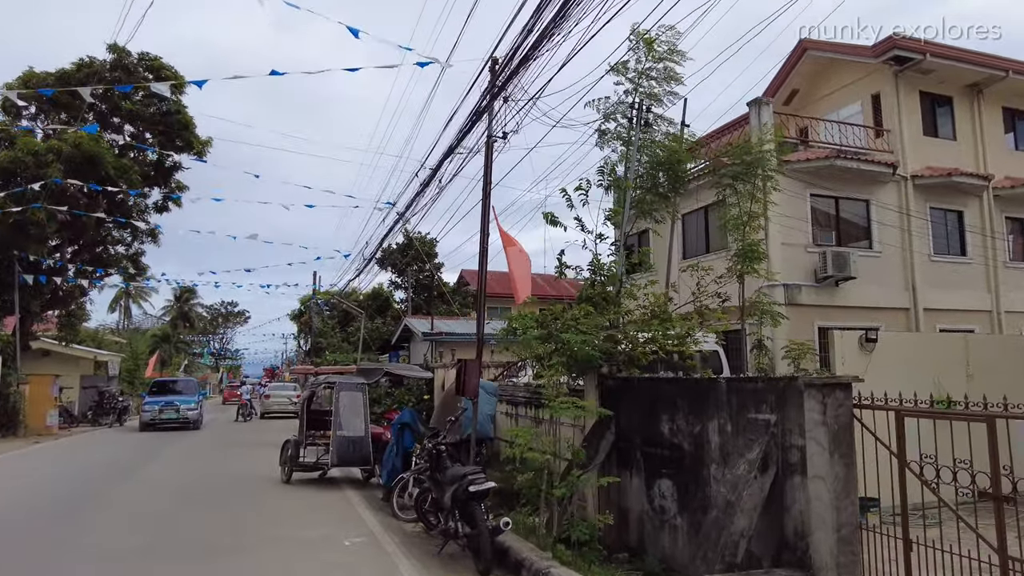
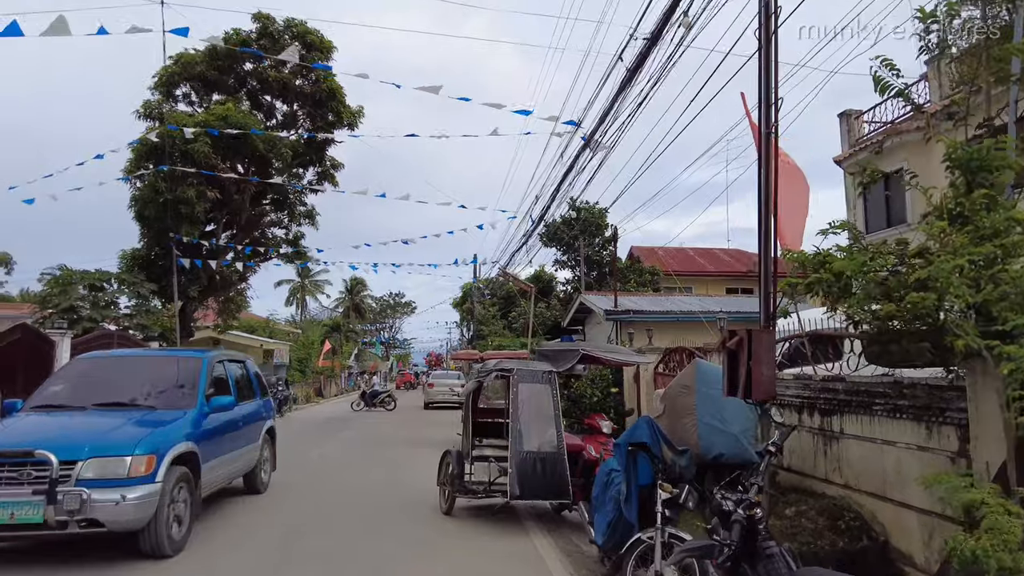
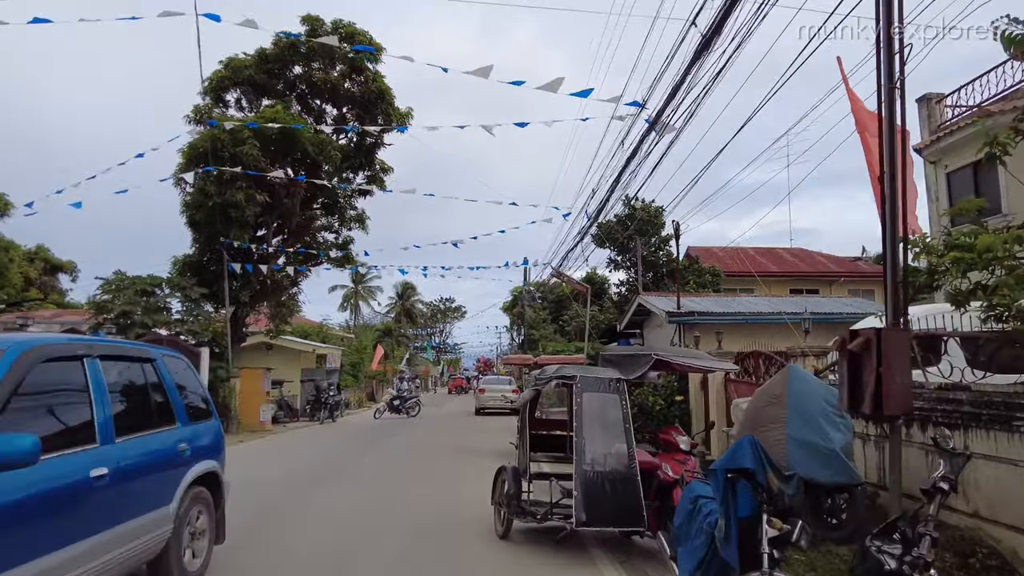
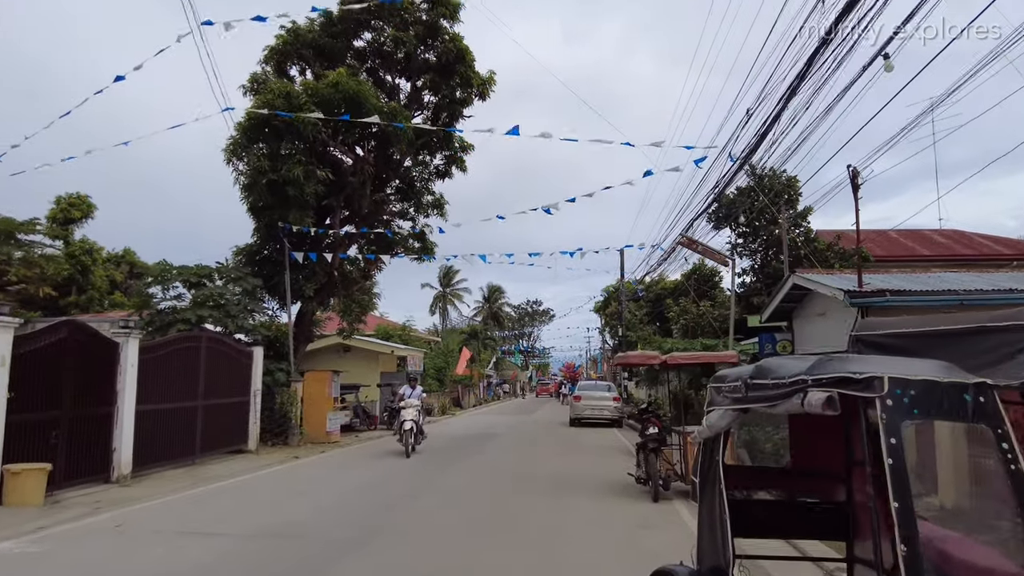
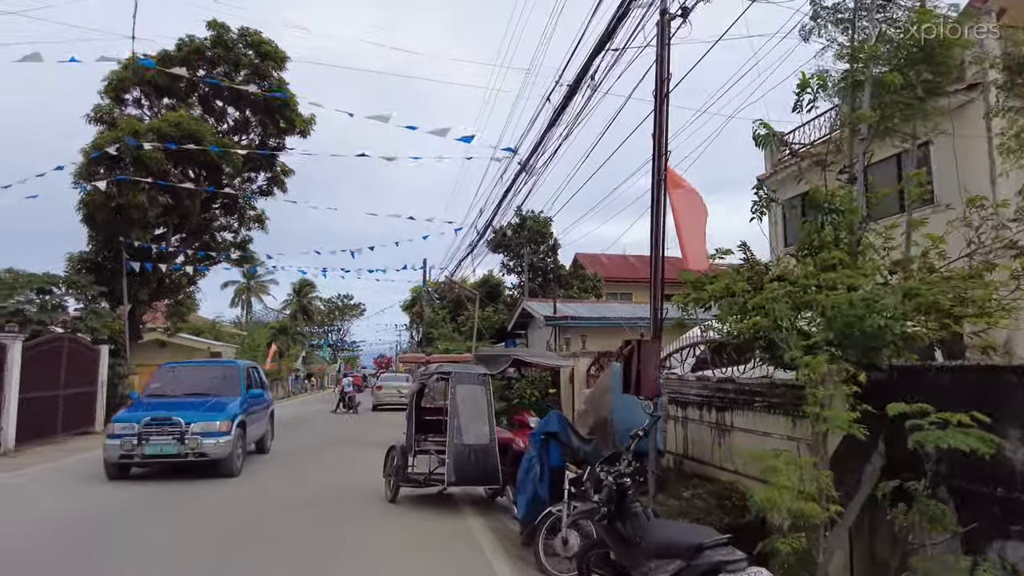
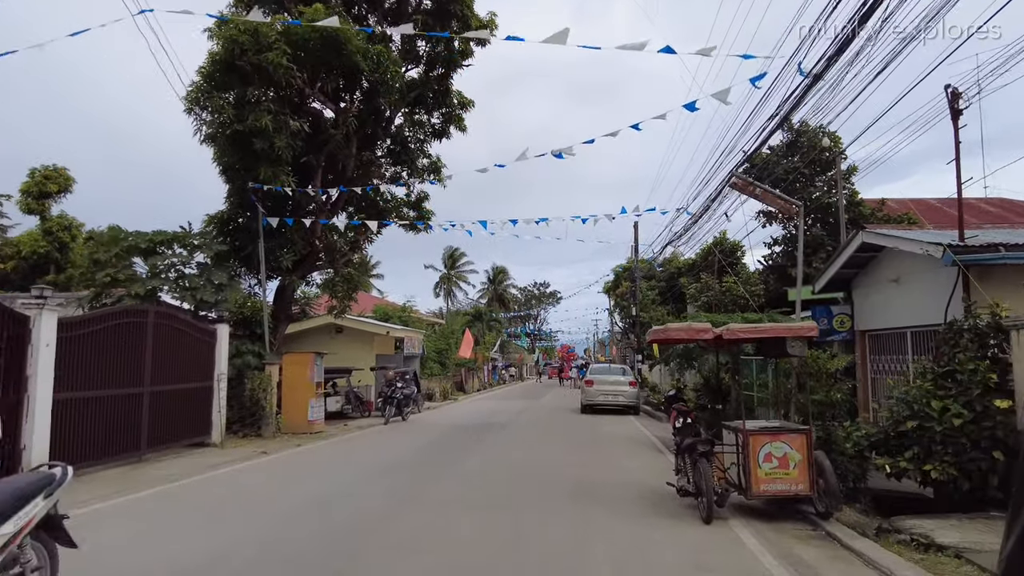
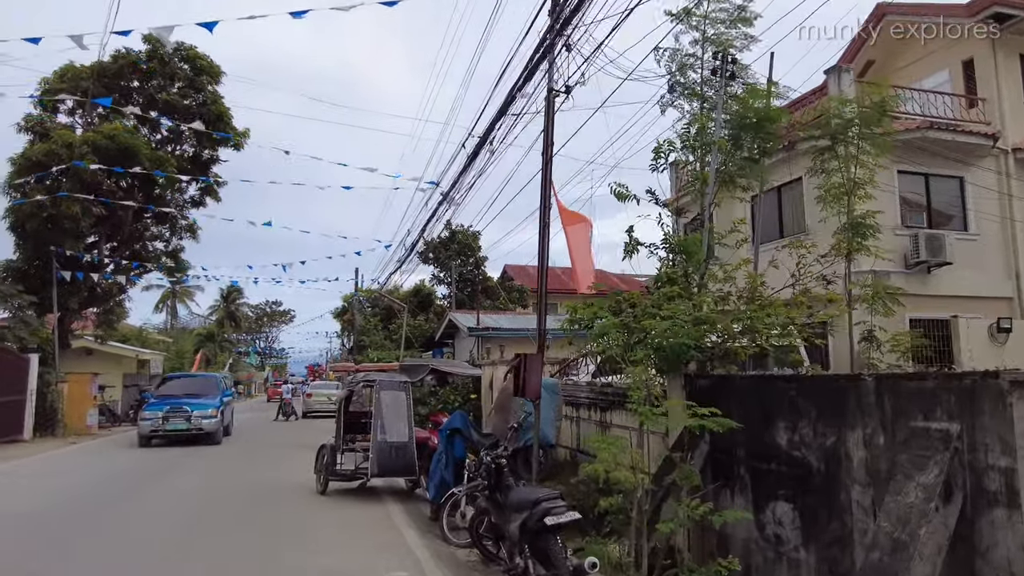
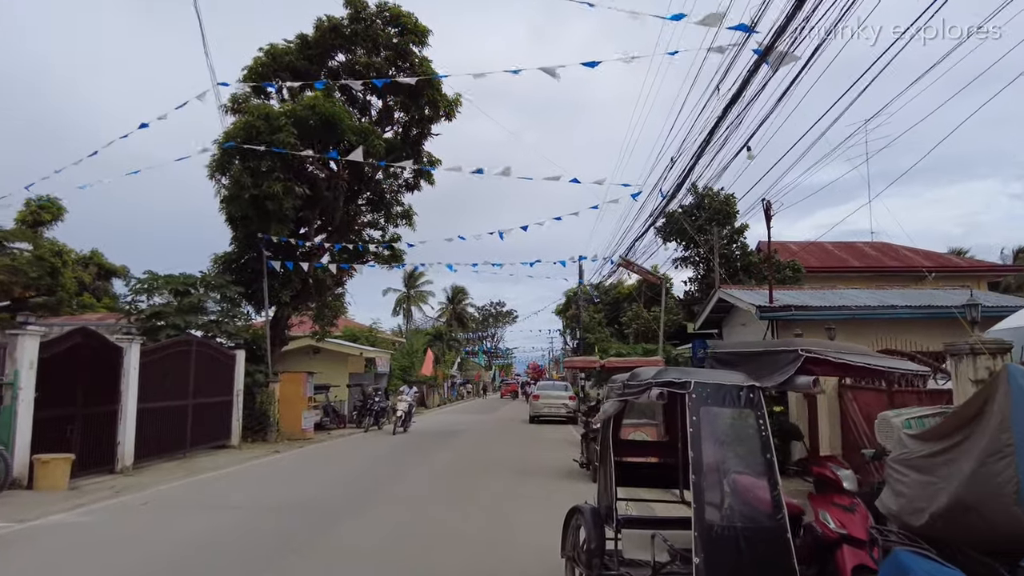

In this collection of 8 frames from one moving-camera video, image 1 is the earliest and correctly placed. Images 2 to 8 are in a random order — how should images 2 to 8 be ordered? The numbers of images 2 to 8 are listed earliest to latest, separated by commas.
7, 5, 2, 3, 8, 4, 6
